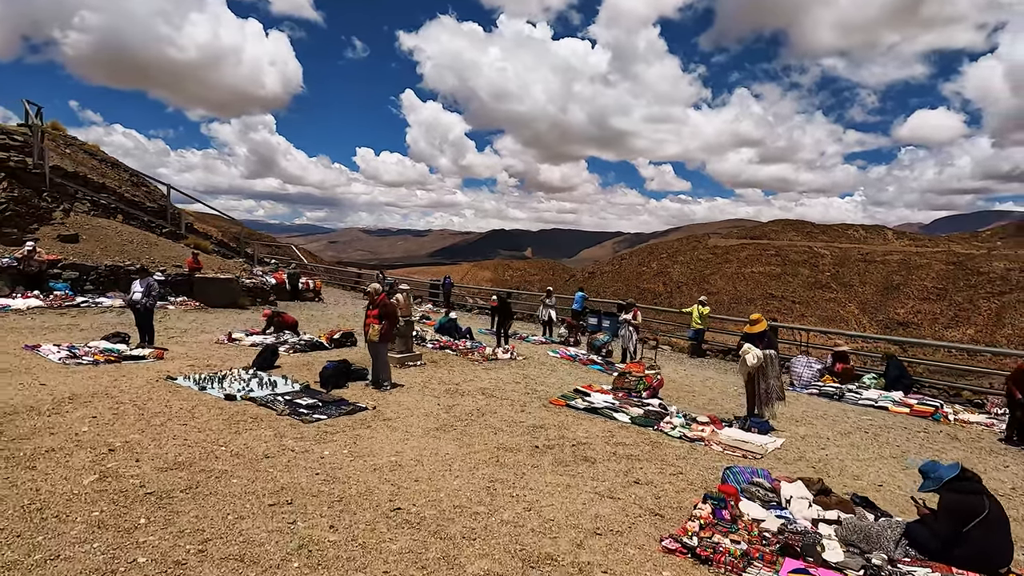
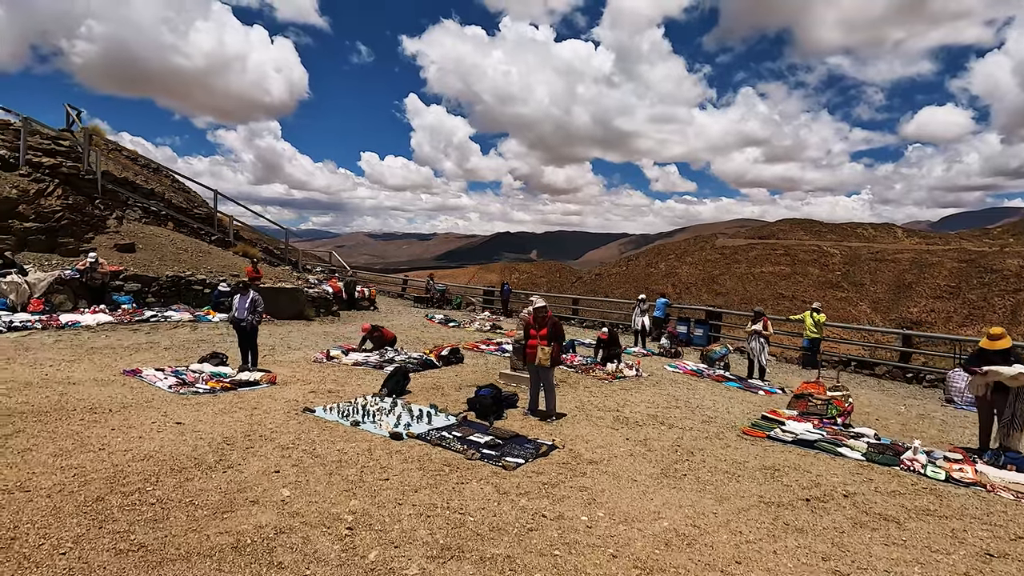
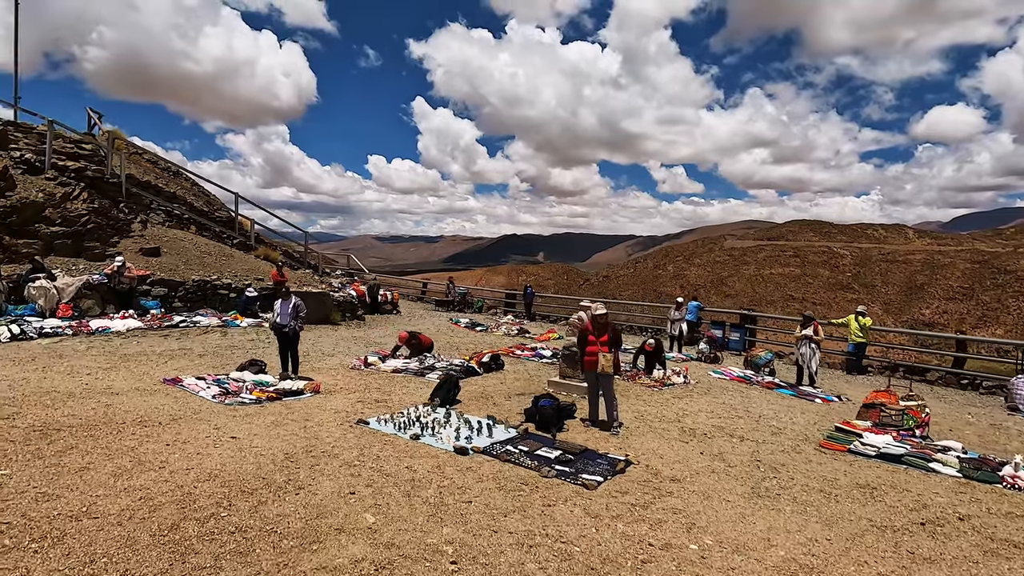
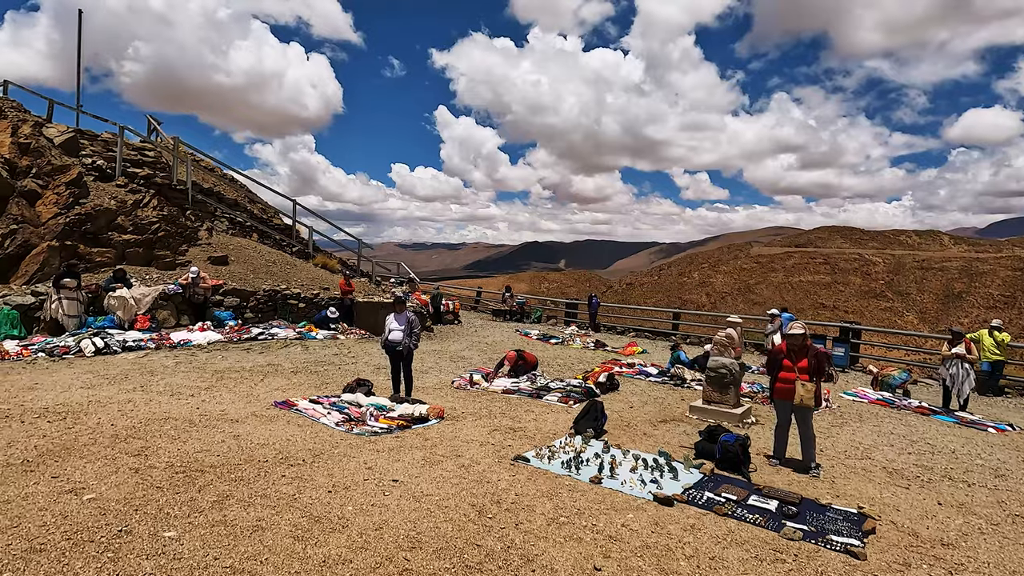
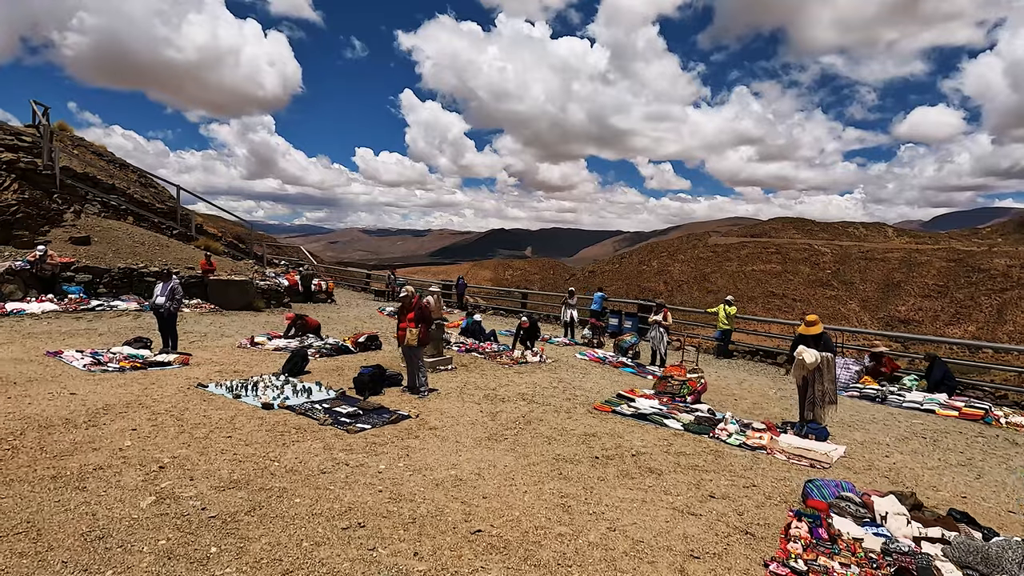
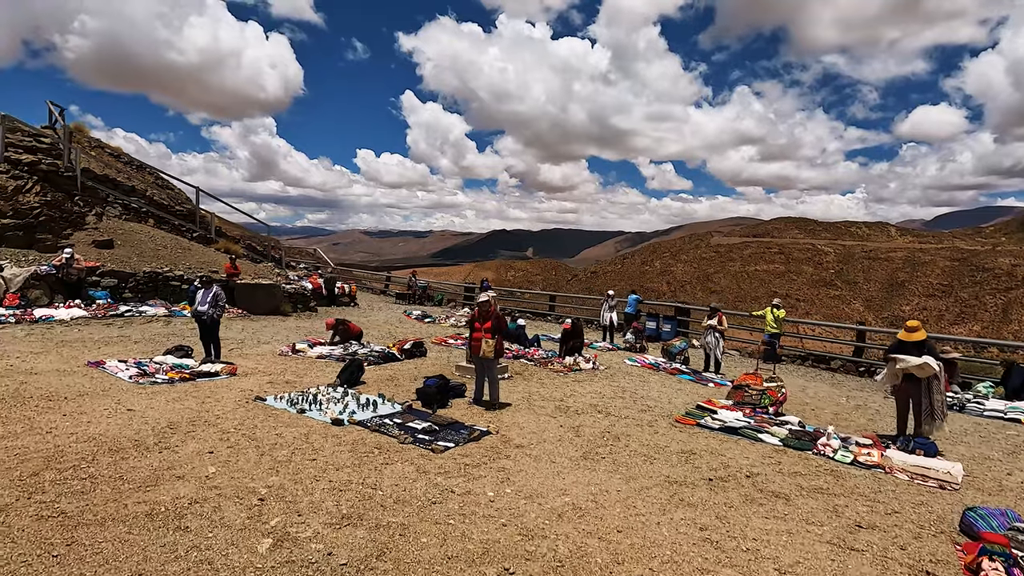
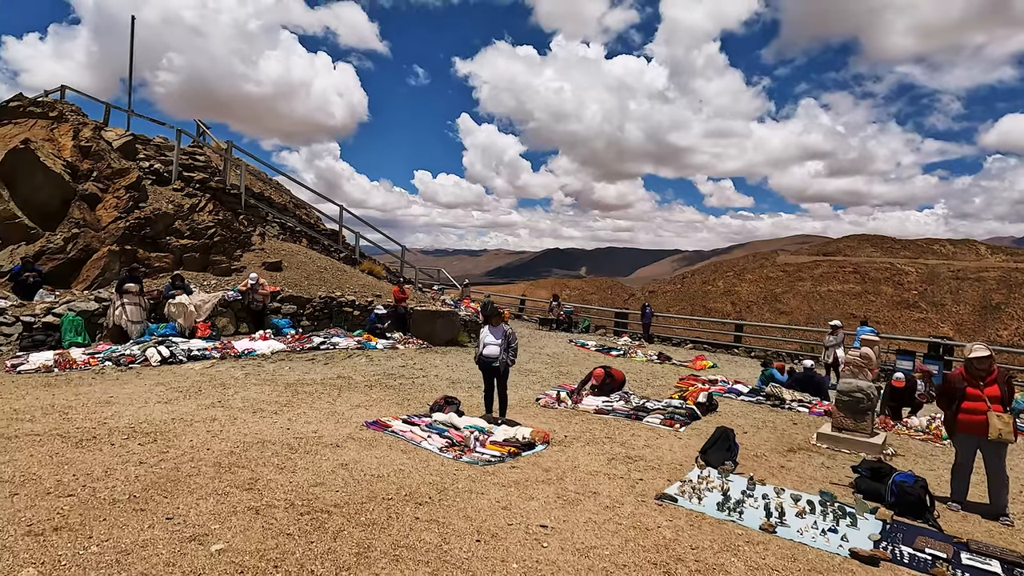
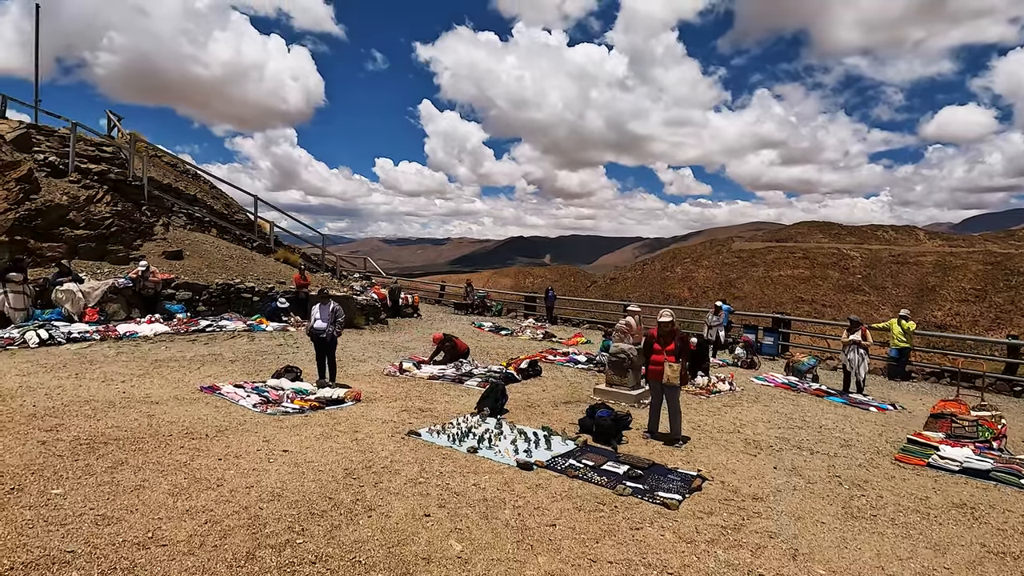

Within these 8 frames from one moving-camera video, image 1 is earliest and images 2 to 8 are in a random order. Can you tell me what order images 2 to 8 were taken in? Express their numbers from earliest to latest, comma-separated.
5, 6, 2, 3, 8, 4, 7
